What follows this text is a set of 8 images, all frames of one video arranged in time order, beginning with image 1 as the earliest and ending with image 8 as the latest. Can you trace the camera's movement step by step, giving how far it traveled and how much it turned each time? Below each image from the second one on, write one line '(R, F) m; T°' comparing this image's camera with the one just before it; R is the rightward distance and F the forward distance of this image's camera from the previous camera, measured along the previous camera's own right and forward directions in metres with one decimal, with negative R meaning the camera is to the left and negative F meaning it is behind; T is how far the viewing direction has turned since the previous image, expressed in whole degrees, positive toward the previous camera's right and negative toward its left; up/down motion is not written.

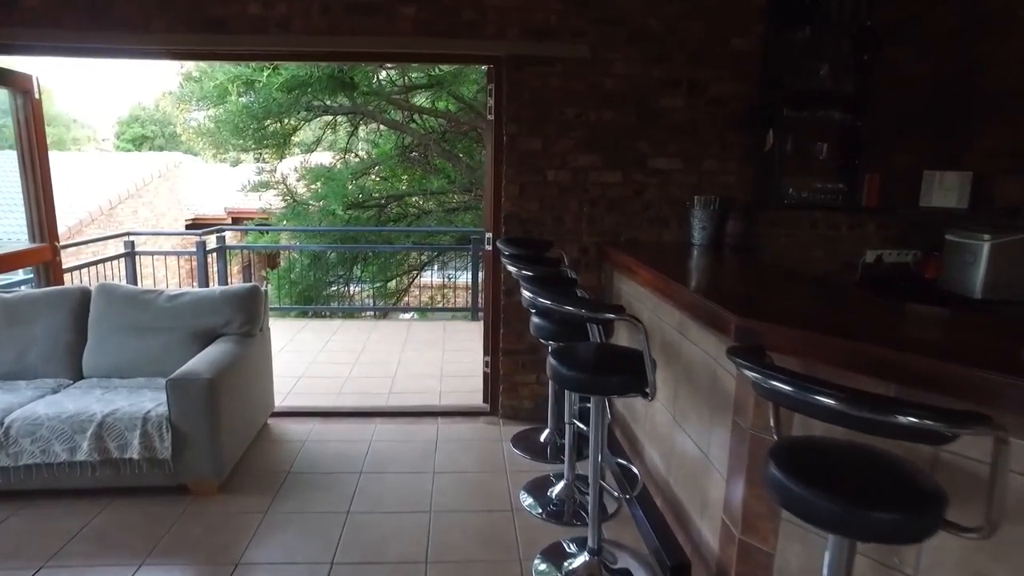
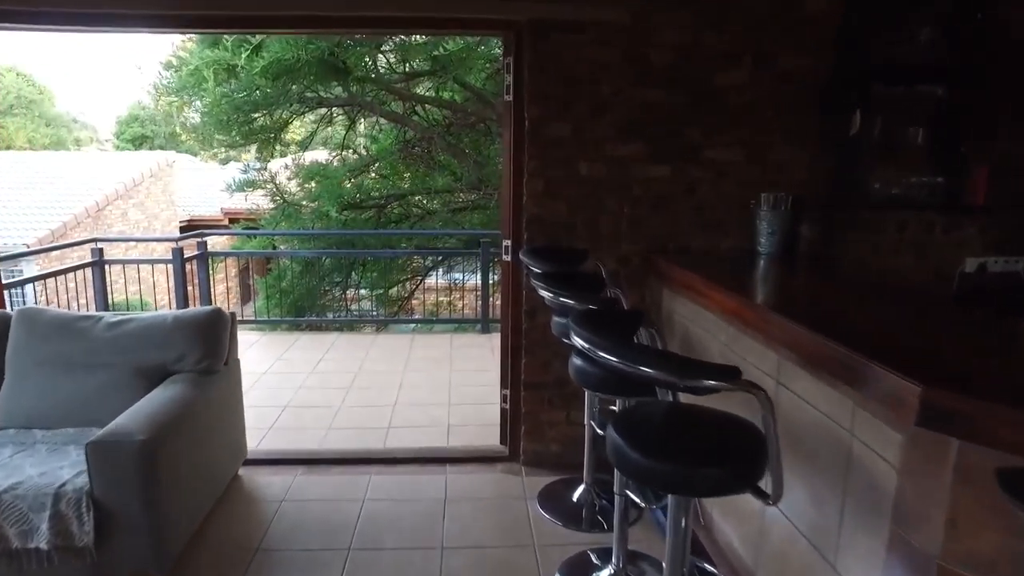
(-0.1, +0.6) m; 0°
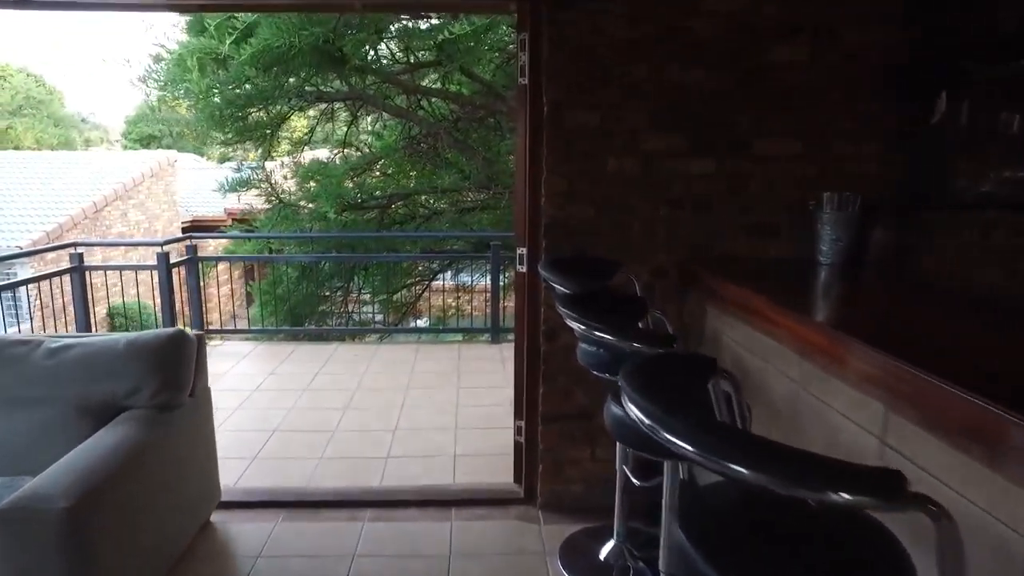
(0.0, +0.4) m; -1°
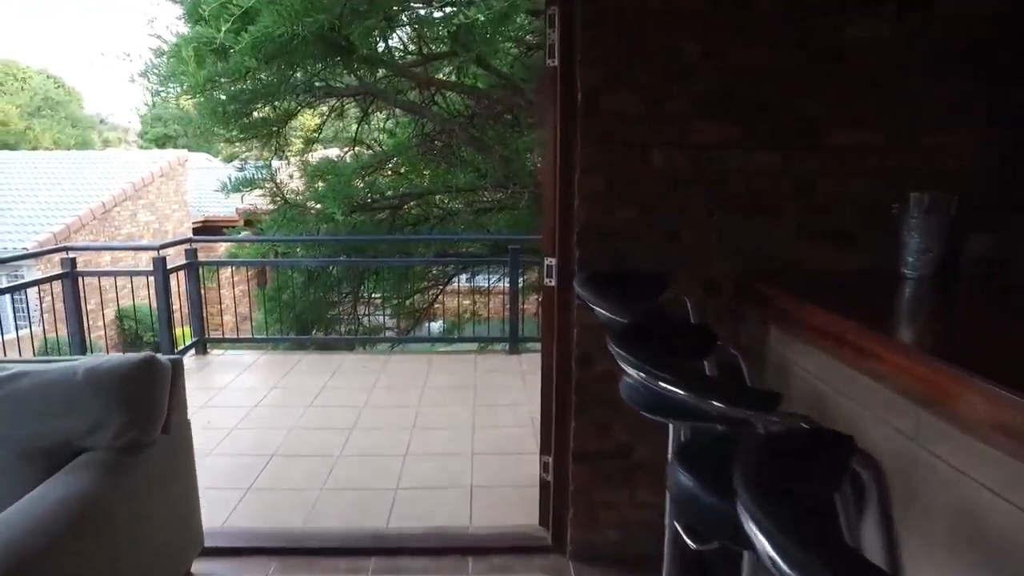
(0.0, +0.3) m; -1°
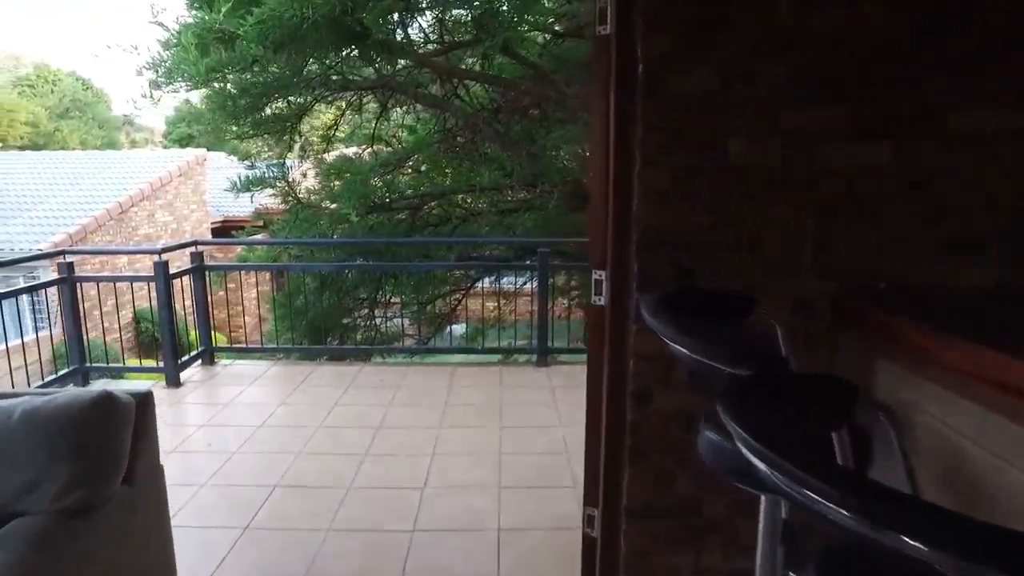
(0.0, +0.4) m; -2°
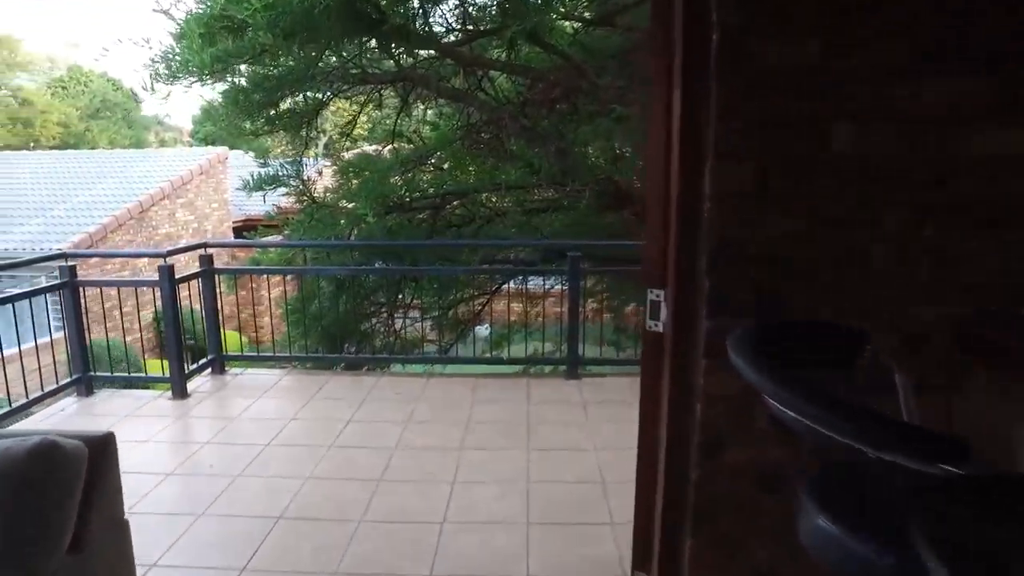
(0.0, +0.3) m; -2°
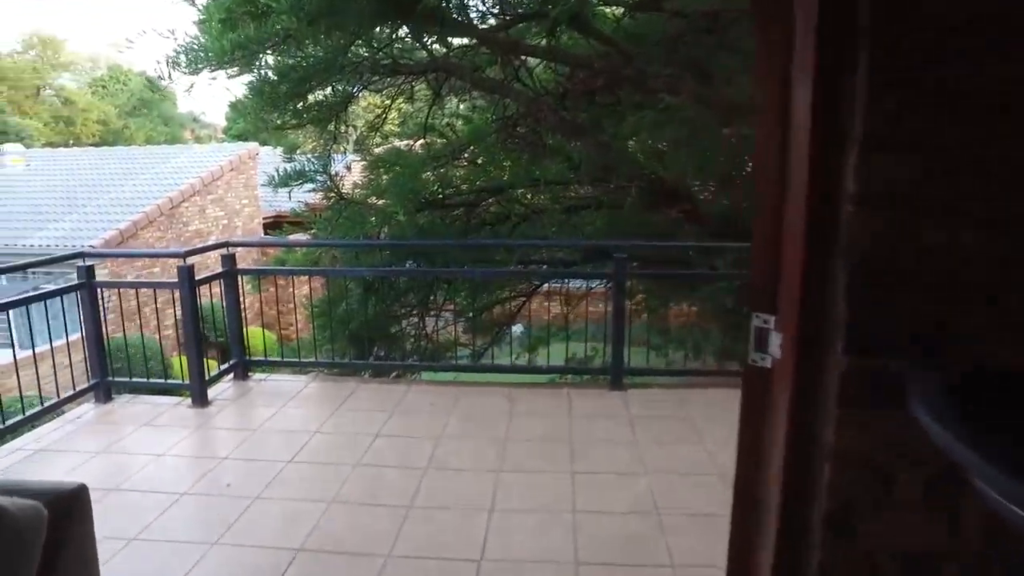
(-0.1, +0.3) m; -2°
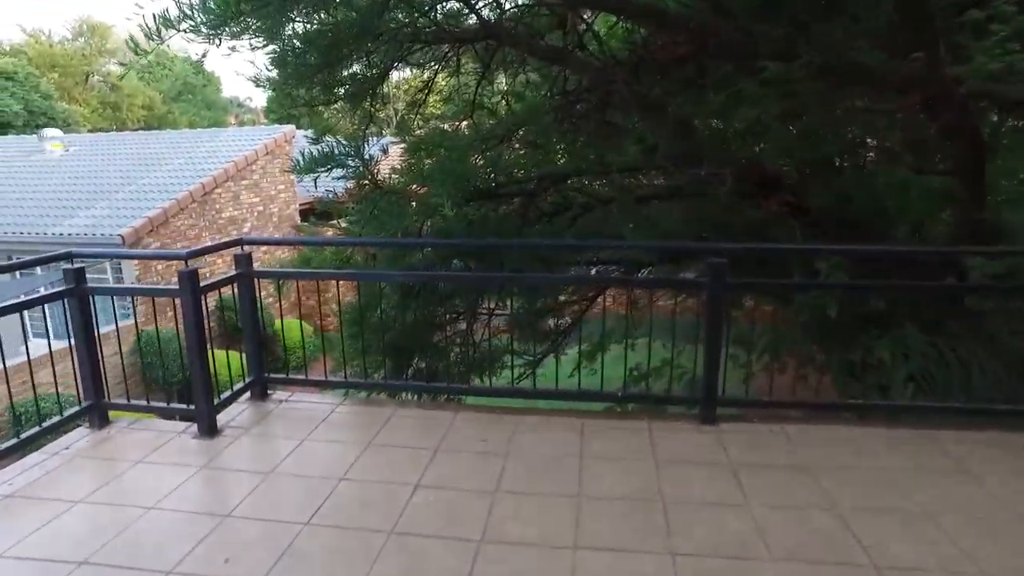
(-0.1, +0.7) m; -3°
